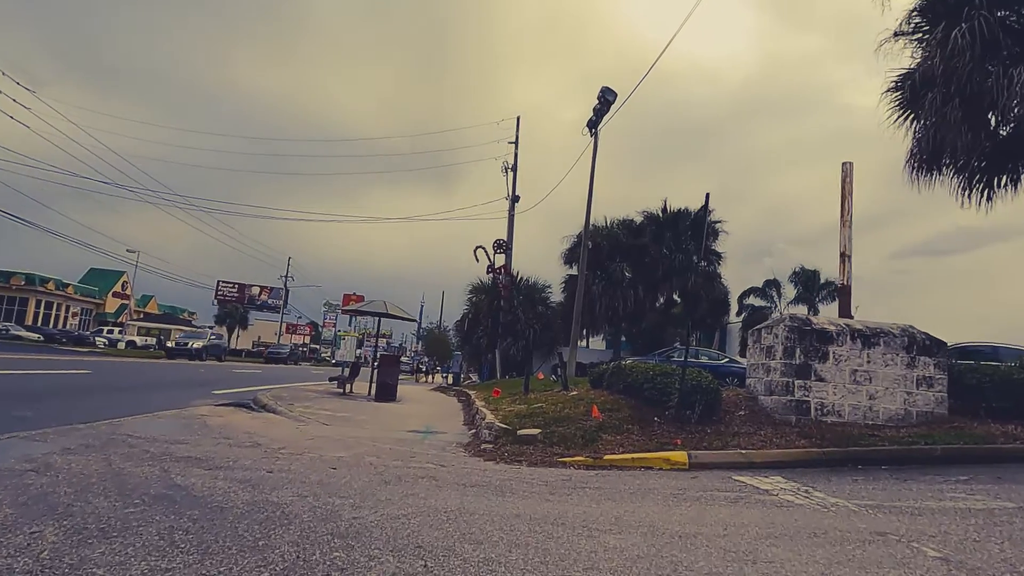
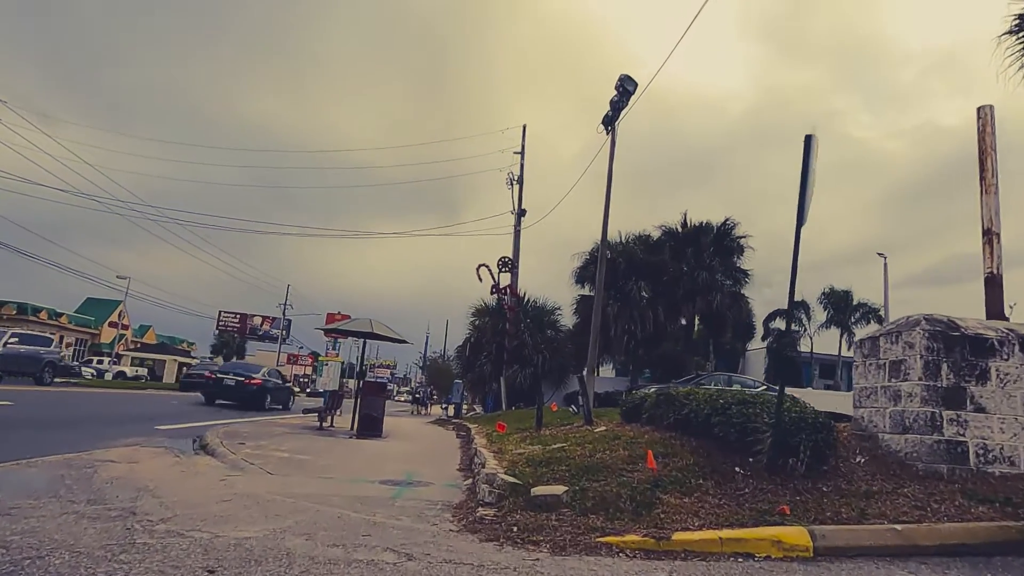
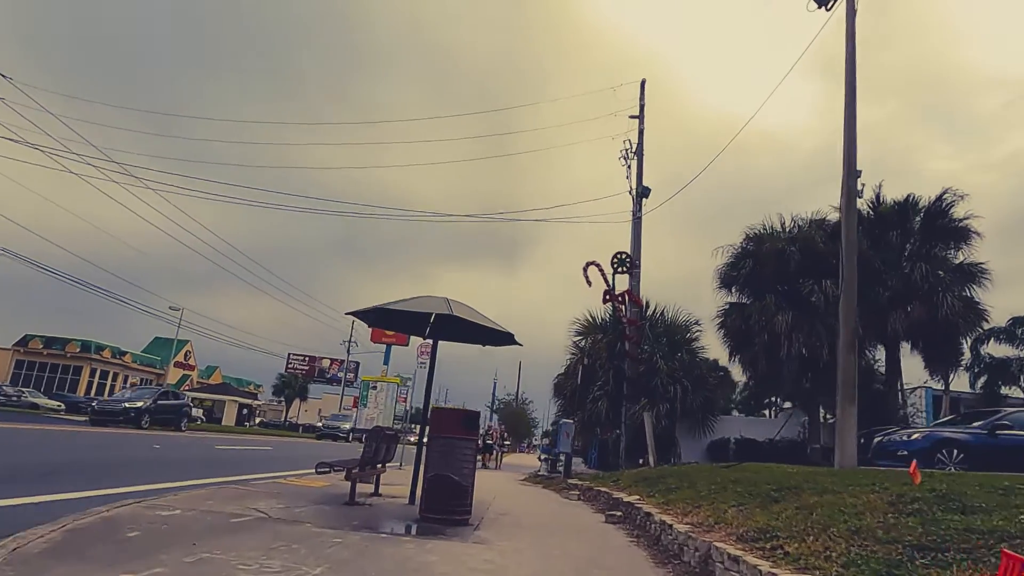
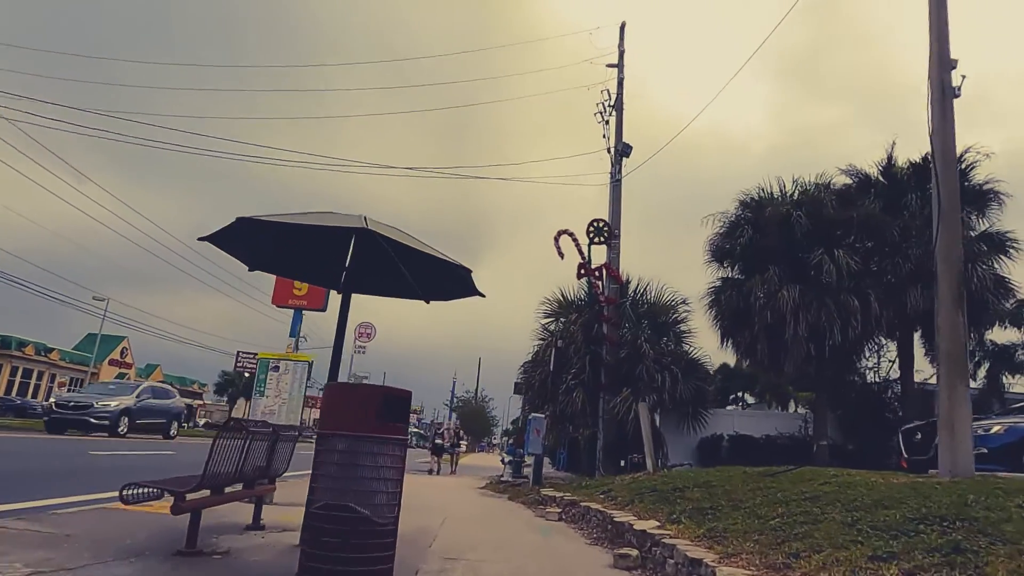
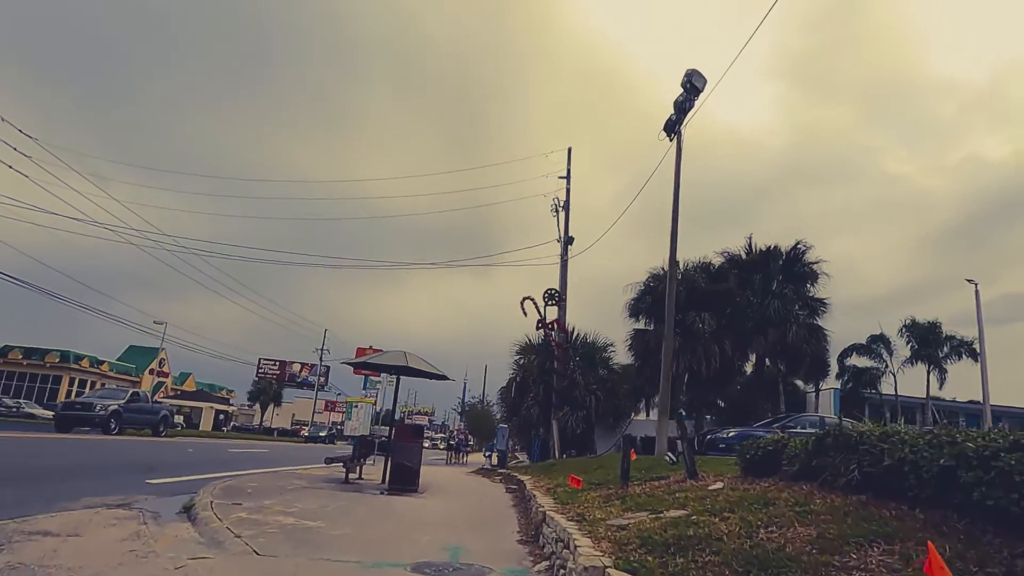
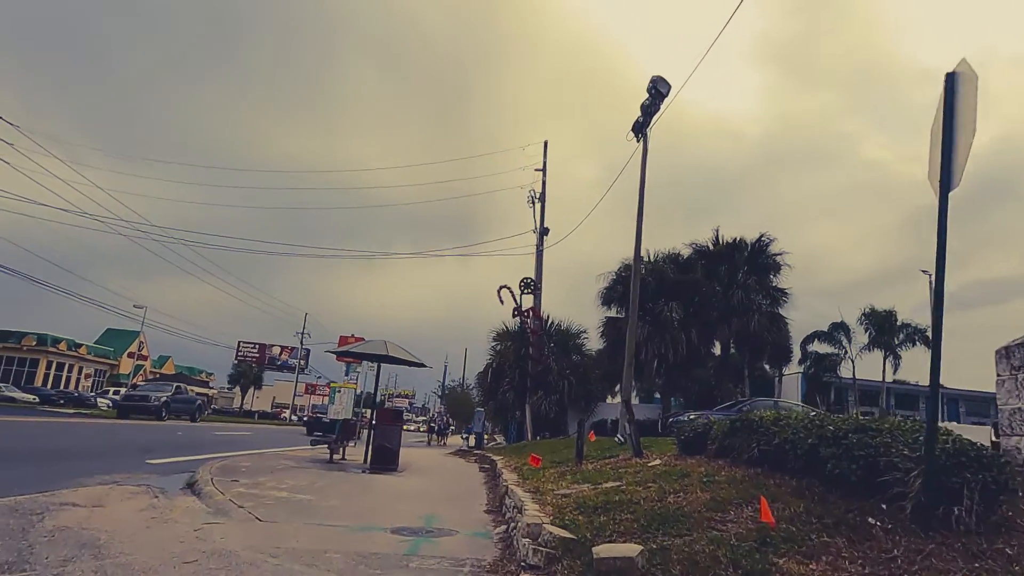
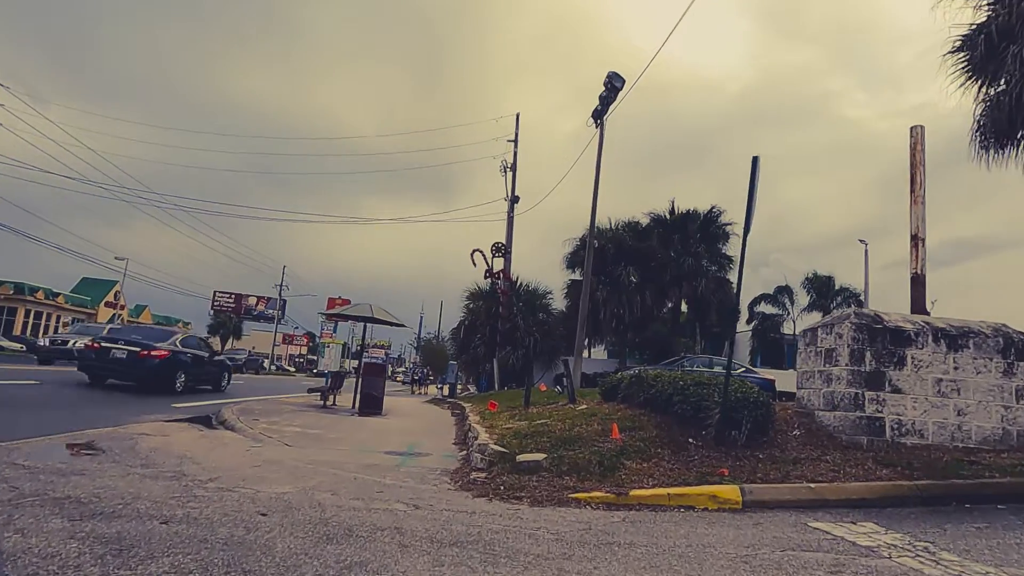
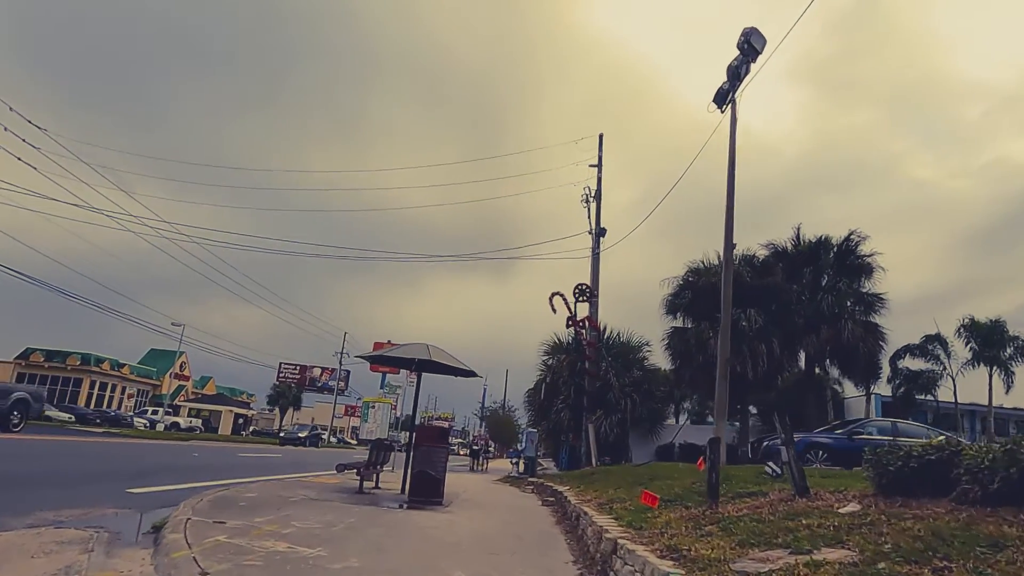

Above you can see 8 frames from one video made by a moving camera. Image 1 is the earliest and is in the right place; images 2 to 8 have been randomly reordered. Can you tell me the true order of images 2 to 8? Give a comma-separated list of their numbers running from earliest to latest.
7, 2, 6, 5, 8, 3, 4
